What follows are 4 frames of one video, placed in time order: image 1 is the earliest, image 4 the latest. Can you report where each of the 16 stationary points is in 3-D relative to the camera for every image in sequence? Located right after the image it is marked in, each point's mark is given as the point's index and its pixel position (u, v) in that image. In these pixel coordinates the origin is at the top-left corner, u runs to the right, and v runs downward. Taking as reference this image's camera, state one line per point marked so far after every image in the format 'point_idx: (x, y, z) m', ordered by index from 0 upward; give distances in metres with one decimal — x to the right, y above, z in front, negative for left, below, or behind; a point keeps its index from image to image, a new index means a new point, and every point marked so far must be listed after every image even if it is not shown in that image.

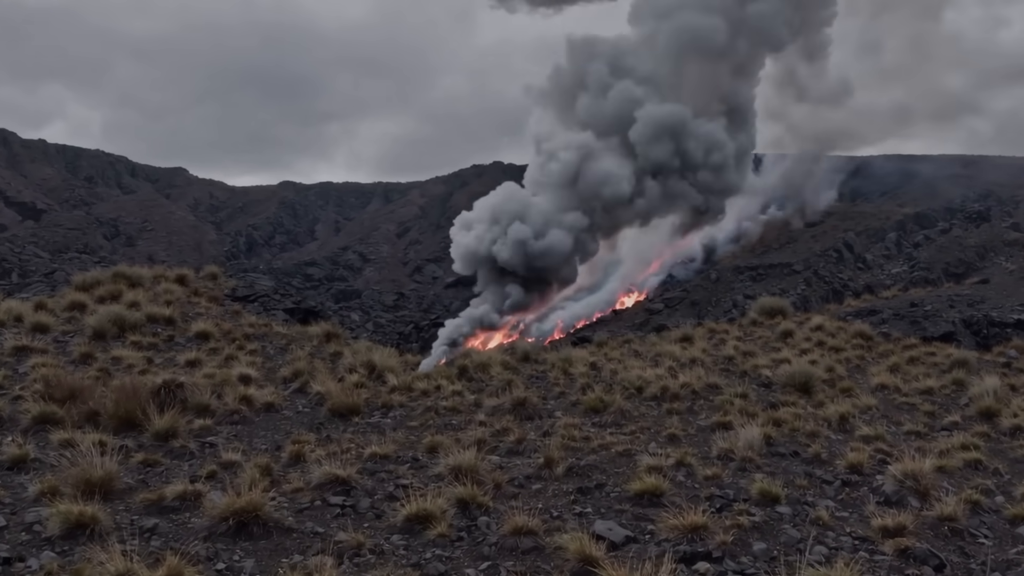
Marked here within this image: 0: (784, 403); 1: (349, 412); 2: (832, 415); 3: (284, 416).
0: (+5.3, -2.2, +12.4) m
1: (-2.9, -2.3, +11.4) m
2: (+5.9, -2.4, +11.8) m
3: (-4.1, -2.3, +11.5) m
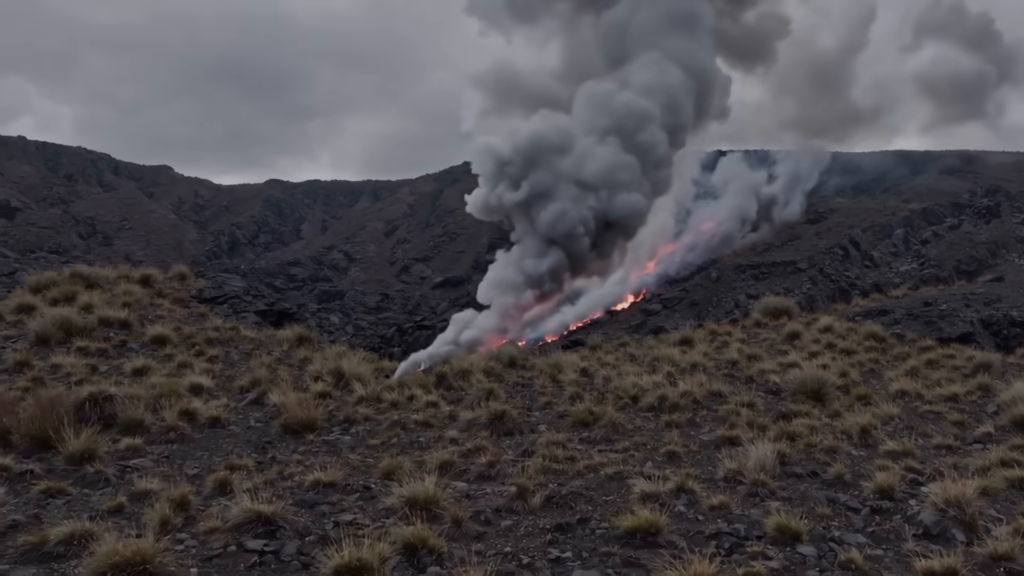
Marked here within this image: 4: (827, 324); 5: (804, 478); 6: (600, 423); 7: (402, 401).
0: (+5.0, -2.2, +11.0) m
1: (-3.3, -2.2, +10.0) m
2: (+5.6, -2.3, +10.4) m
3: (-4.5, -2.3, +10.1) m
4: (+9.6, -1.1, +19.5) m
5: (+3.8, -2.5, +8.3) m
6: (+1.4, -2.1, +9.9) m
7: (-2.0, -2.1, +11.7) m
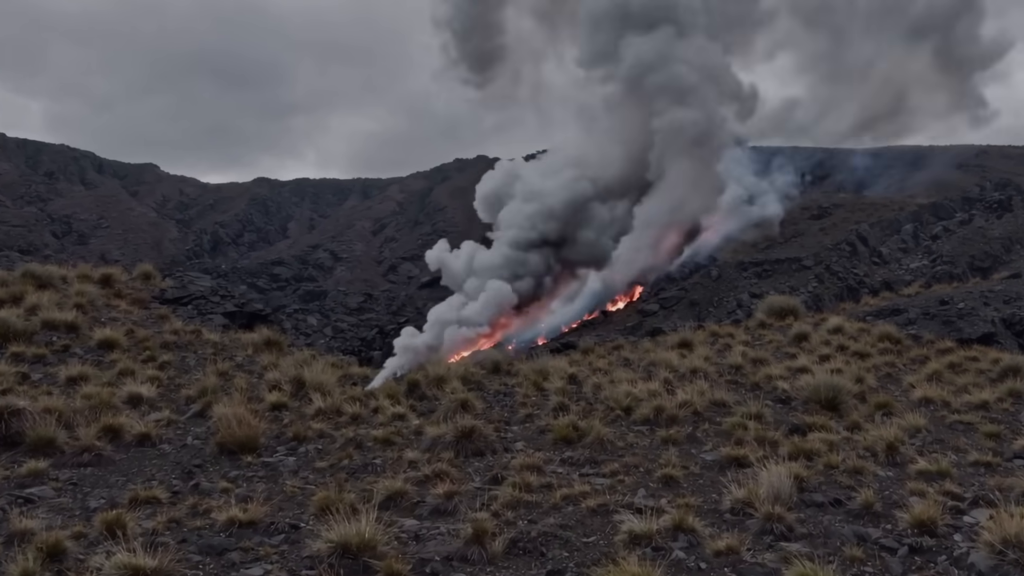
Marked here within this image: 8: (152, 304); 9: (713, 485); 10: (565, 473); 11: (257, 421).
0: (+4.6, -2.1, +9.7) m
1: (-3.7, -2.2, +8.6) m
2: (+5.2, -2.2, +9.1) m
3: (-4.8, -2.3, +8.7) m
4: (+9.2, -1.1, +18.1) m
5: (+3.4, -2.4, +7.0) m
6: (+1.0, -2.0, +8.5) m
7: (-2.4, -2.0, +10.3) m
8: (-10.0, -0.5, +17.6) m
9: (+2.3, -2.3, +7.4) m
10: (+0.6, -2.2, +7.4) m
11: (-3.8, -2.0, +9.6) m
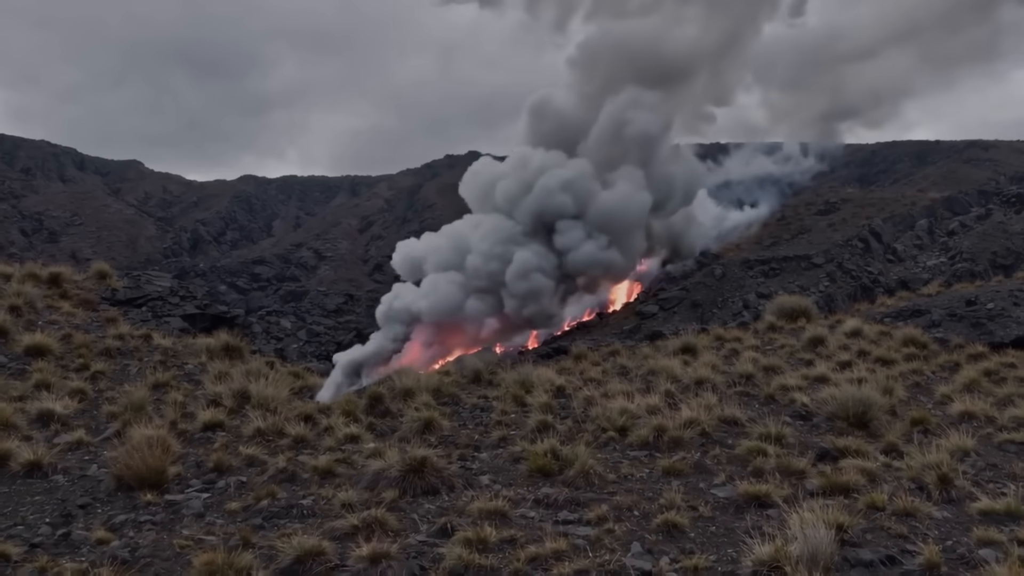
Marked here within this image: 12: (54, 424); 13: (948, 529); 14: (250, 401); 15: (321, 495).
0: (+4.2, -2.1, +8.1) m
1: (-4.0, -2.1, +7.0) m
2: (+4.8, -2.2, +7.4) m
3: (-5.2, -2.2, +7.1) m
4: (+8.9, -1.0, +16.5) m
5: (+3.1, -2.4, +5.4) m
6: (+0.6, -2.0, +6.9) m
7: (-2.8, -2.0, +8.7) m
8: (-10.3, -0.4, +16.0) m
9: (+1.9, -2.2, +5.7) m
10: (+0.3, -2.1, +5.8) m
11: (-4.2, -2.0, +8.0) m
12: (-6.6, -1.9, +9.1) m
13: (+4.2, -2.3, +6.2) m
14: (-4.2, -1.8, +10.2) m
15: (-2.0, -2.1, +6.6) m
